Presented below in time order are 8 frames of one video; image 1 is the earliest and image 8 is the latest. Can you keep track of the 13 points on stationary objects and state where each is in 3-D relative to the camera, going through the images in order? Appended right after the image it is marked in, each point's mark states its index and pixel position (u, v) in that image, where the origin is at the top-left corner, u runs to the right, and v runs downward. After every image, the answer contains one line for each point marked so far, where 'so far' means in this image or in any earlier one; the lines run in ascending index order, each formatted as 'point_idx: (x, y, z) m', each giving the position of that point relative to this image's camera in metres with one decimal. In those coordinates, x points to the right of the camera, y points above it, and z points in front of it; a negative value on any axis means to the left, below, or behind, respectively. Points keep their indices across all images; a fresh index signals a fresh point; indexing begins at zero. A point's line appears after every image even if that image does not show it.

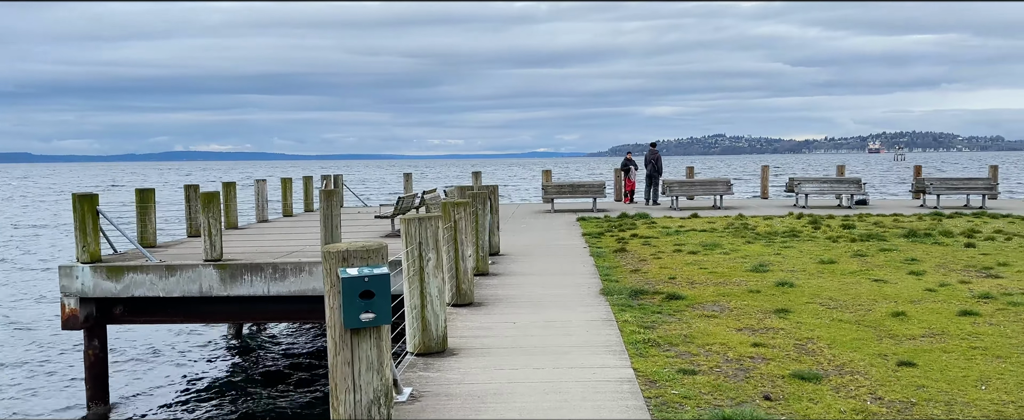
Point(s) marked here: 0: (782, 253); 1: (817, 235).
0: (+4.8, -0.8, +13.4) m
1: (+6.5, -0.5, +16.1) m
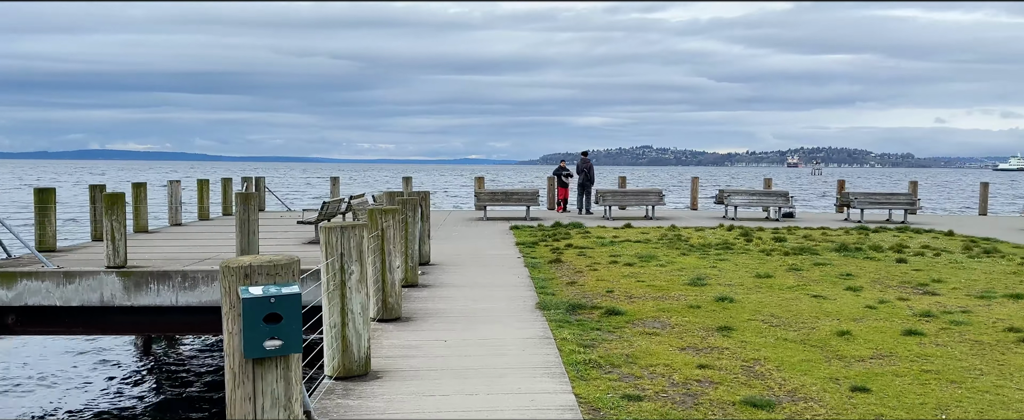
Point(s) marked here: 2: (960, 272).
0: (+3.6, -1.0, +13.1) m
1: (+5.1, -0.8, +16.0) m
2: (+7.0, -1.0, +11.9) m
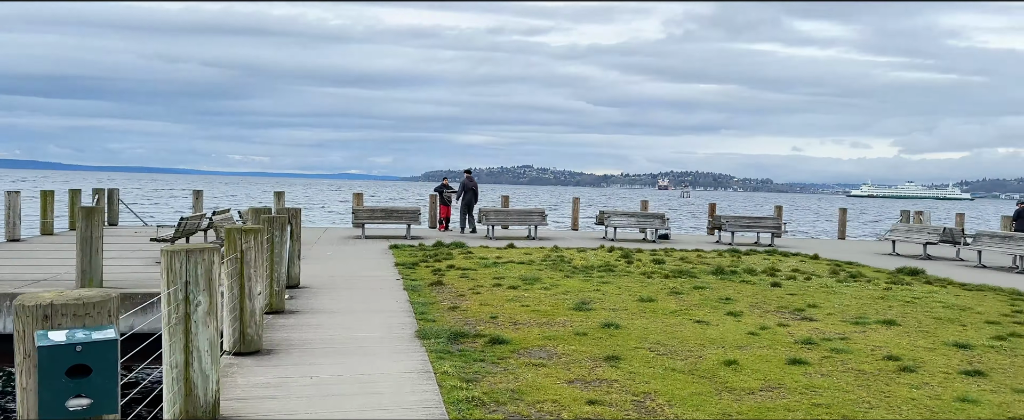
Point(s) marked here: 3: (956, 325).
0: (+1.5, -1.4, +12.9) m
1: (+2.6, -1.3, +16.0) m
2: (+5.1, -1.4, +12.3) m
3: (+5.8, -1.5, +9.9) m
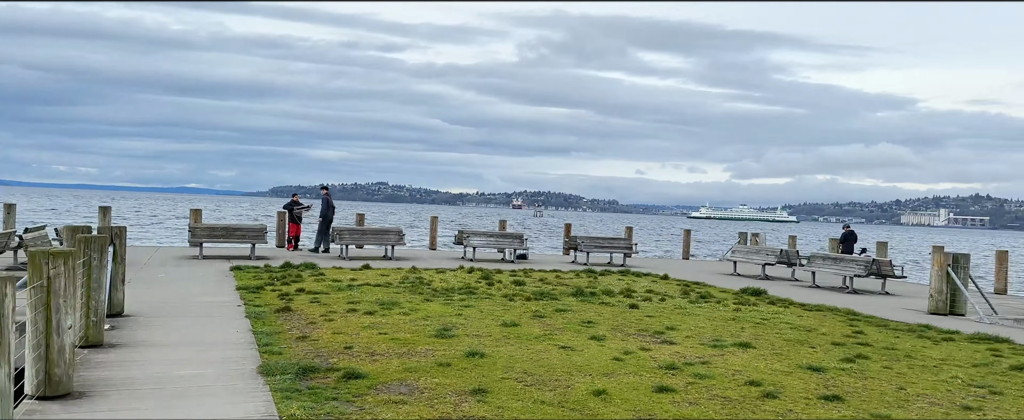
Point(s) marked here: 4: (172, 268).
0: (-0.8, -1.7, +12.5) m
1: (-0.4, -1.7, +15.7) m
2: (+2.9, -1.8, +12.5) m
3: (+4.0, -1.9, +10.3) m
4: (-8.0, -1.4, +17.8) m
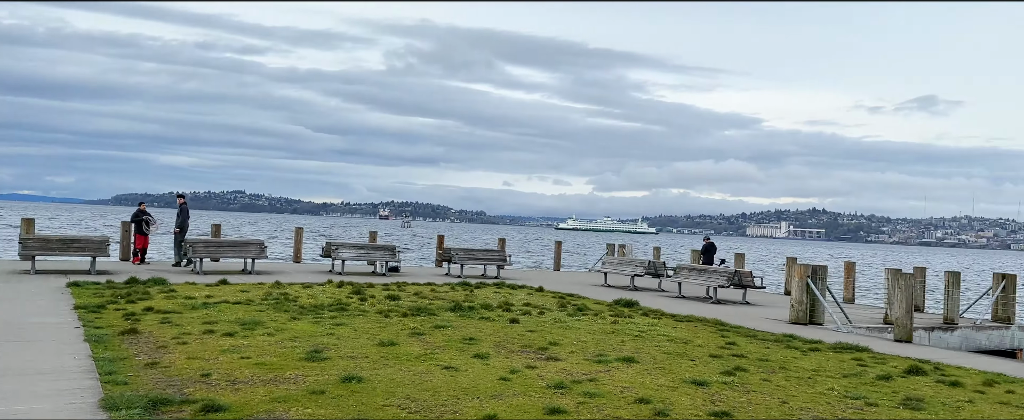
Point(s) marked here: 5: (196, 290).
0: (-2.7, -1.9, +11.6) m
1: (-2.8, -1.9, +14.9) m
2: (+0.9, -2.0, +12.3) m
3: (+2.4, -2.1, +10.3) m
4: (-10.7, -1.6, +15.6) m
5: (-7.1, -1.8, +17.1) m
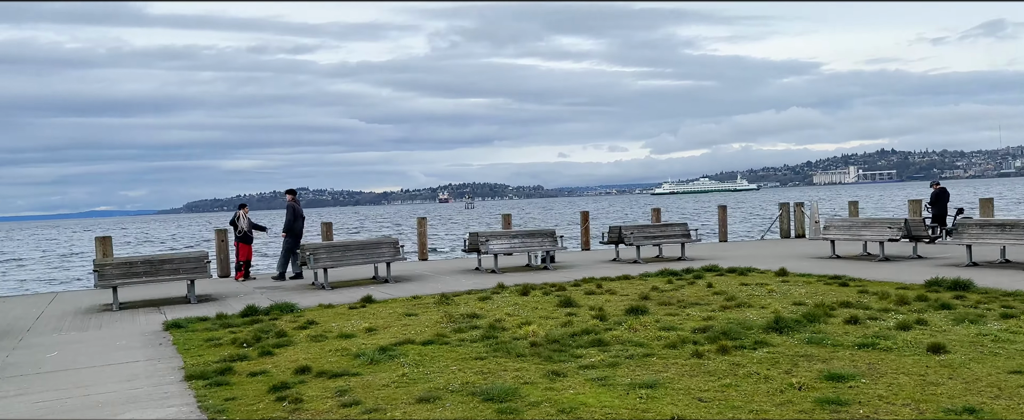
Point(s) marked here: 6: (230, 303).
0: (+1.4, -1.6, +6.0) m
1: (+1.5, -1.6, +9.3) m
2: (+5.0, -1.4, +6.4) m
3: (+6.3, -1.4, +4.3) m
4: (-6.2, -1.9, +10.7) m
5: (-2.5, -1.8, +11.9) m
6: (-5.6, -1.2, +14.6) m
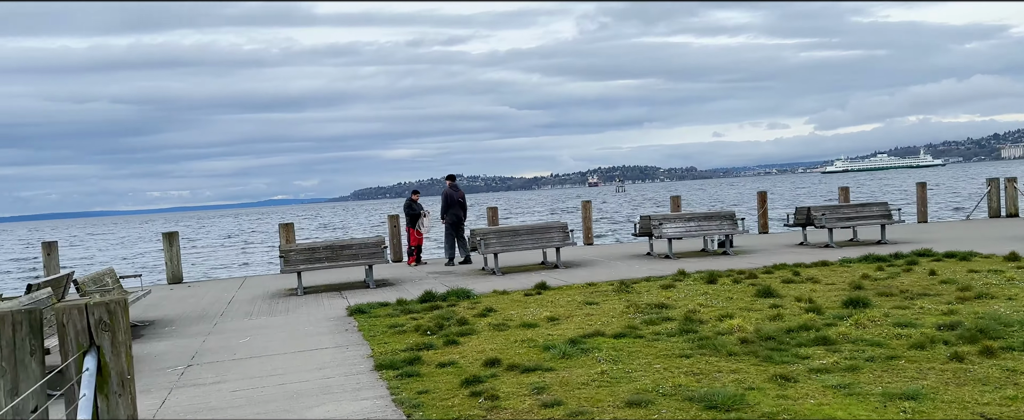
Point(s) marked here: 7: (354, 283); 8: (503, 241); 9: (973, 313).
0: (+3.0, -1.5, +4.8) m
1: (+3.7, -1.3, +7.9) m
2: (+6.6, -1.2, +4.4) m
3: (+7.4, -1.2, +2.1) m
4: (-3.6, -1.7, +10.9) m
5: (+0.3, -1.5, +11.3) m
6: (-2.2, -1.0, +14.5) m
7: (-3.2, -1.6, +16.1) m
8: (0.0, -0.7, +17.4) m
9: (+5.5, -1.2, +9.1) m
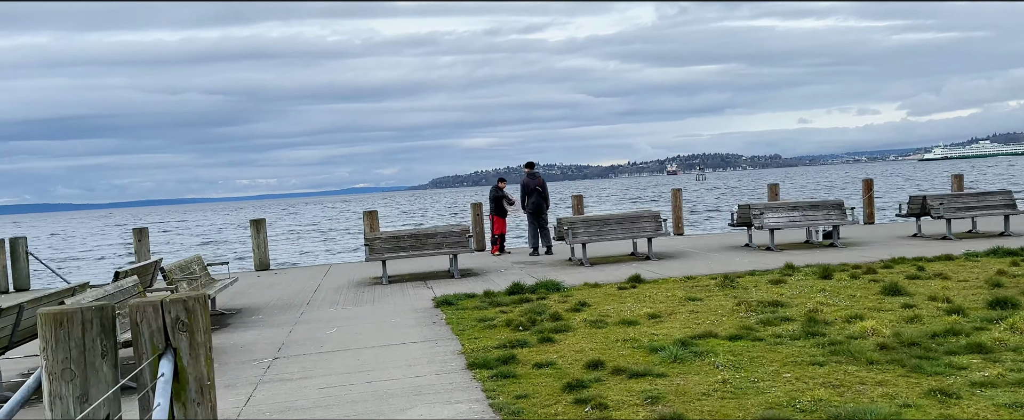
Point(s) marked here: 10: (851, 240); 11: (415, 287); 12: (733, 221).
0: (+3.7, -1.4, +3.7) m
1: (+4.7, -1.2, +6.8) m
2: (+7.2, -1.1, +2.9) m
3: (+7.8, -1.2, +0.6) m
4: (-2.2, -1.5, +10.4) m
5: (+1.6, -1.3, +10.4) m
6: (-0.5, -0.7, +13.9) m
7: (-1.3, -1.3, +15.5) m
8: (+2.0, -0.4, +16.6) m
9: (+6.6, -1.1, +7.8) m
10: (+8.5, -0.7, +19.0) m
11: (-2.2, -1.1, +14.2) m
12: (+5.7, -0.2, +19.5) m
